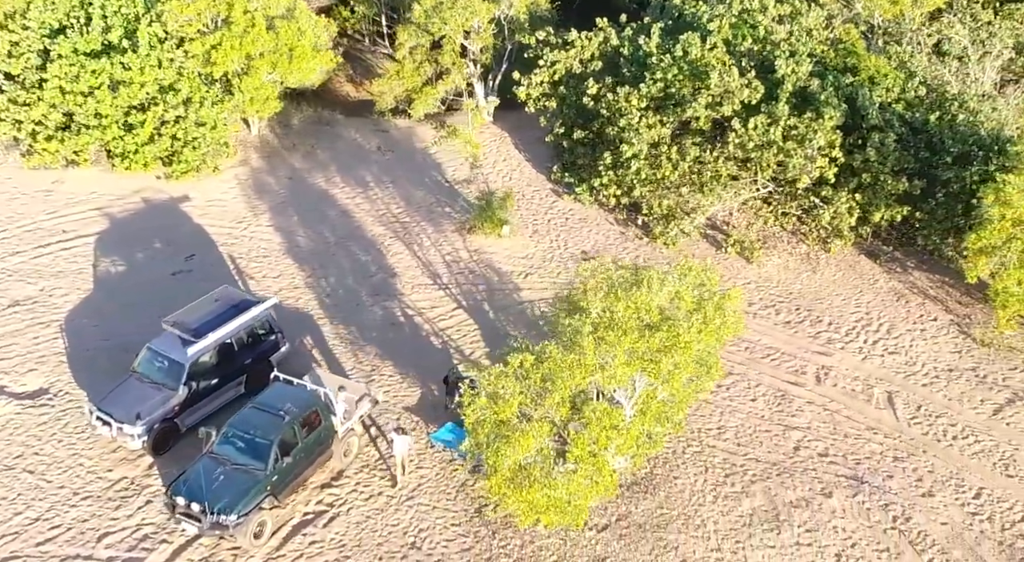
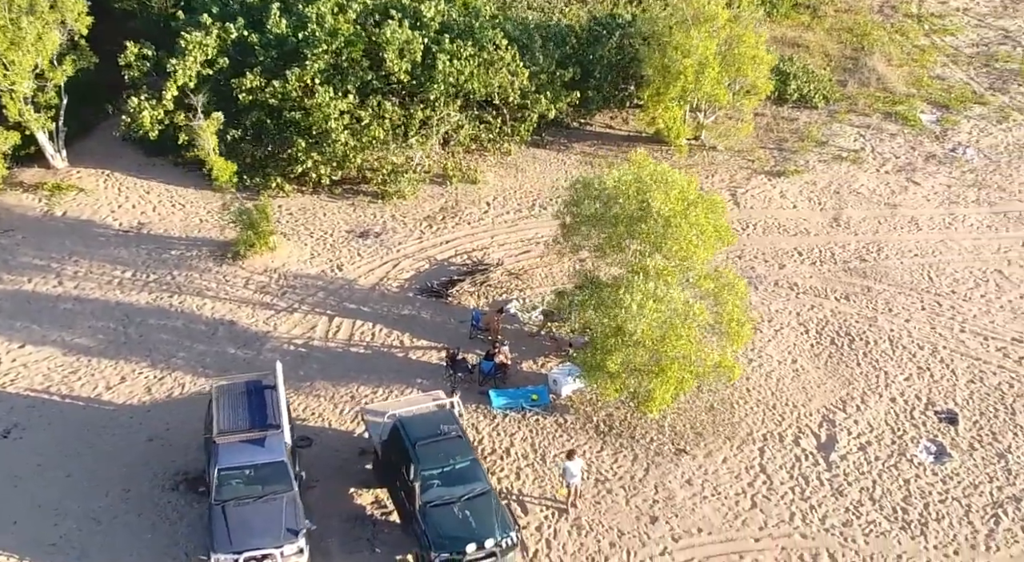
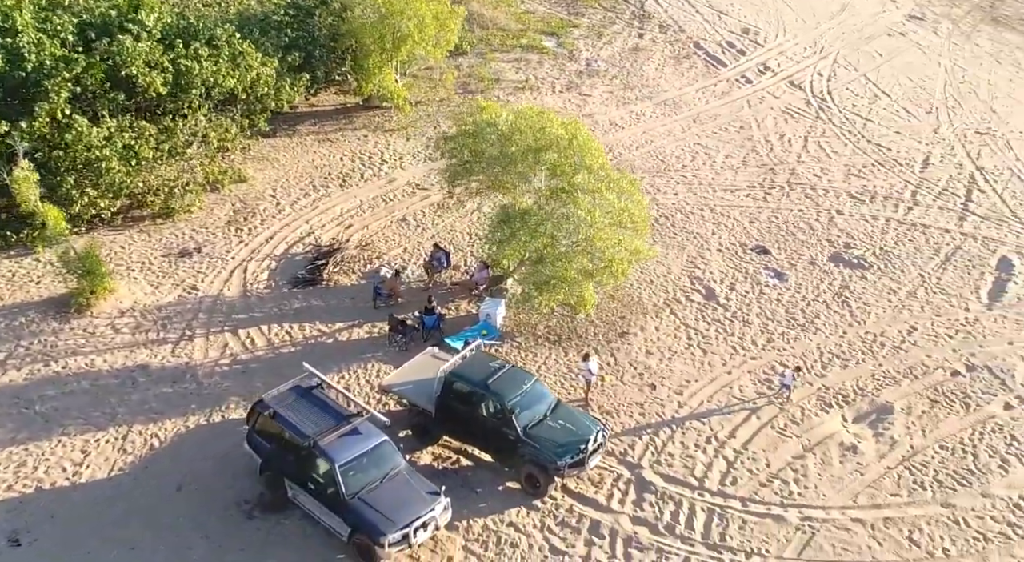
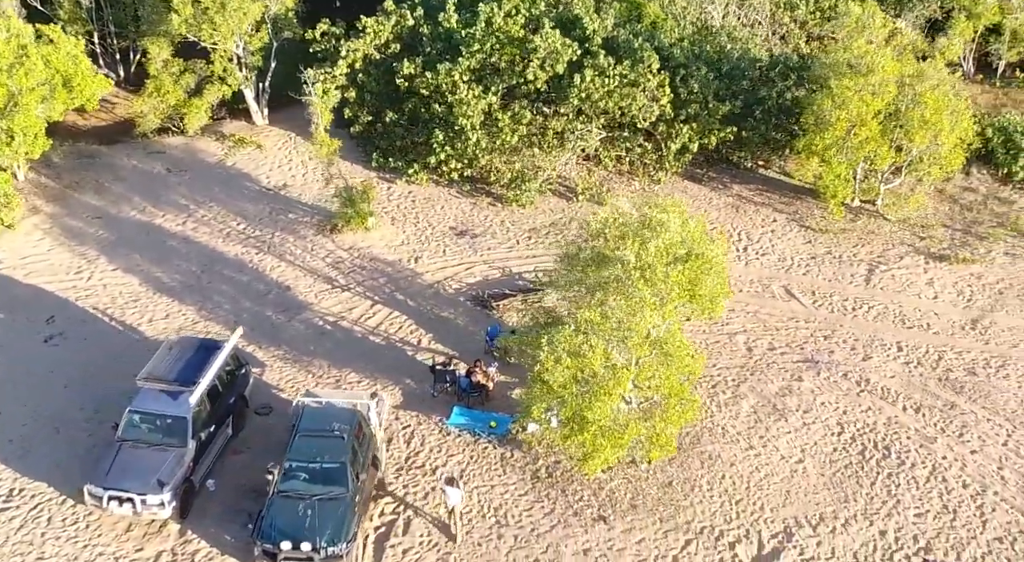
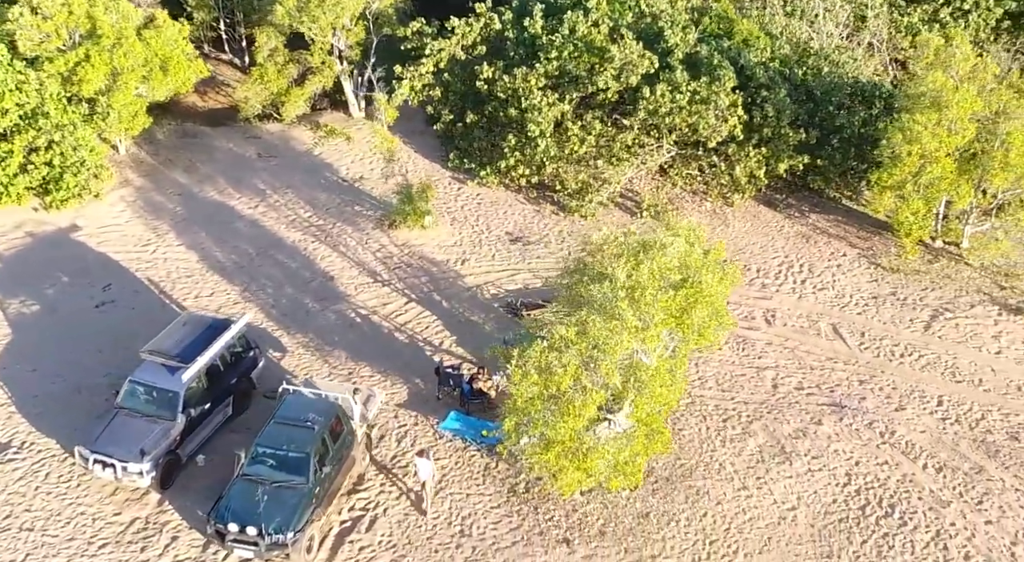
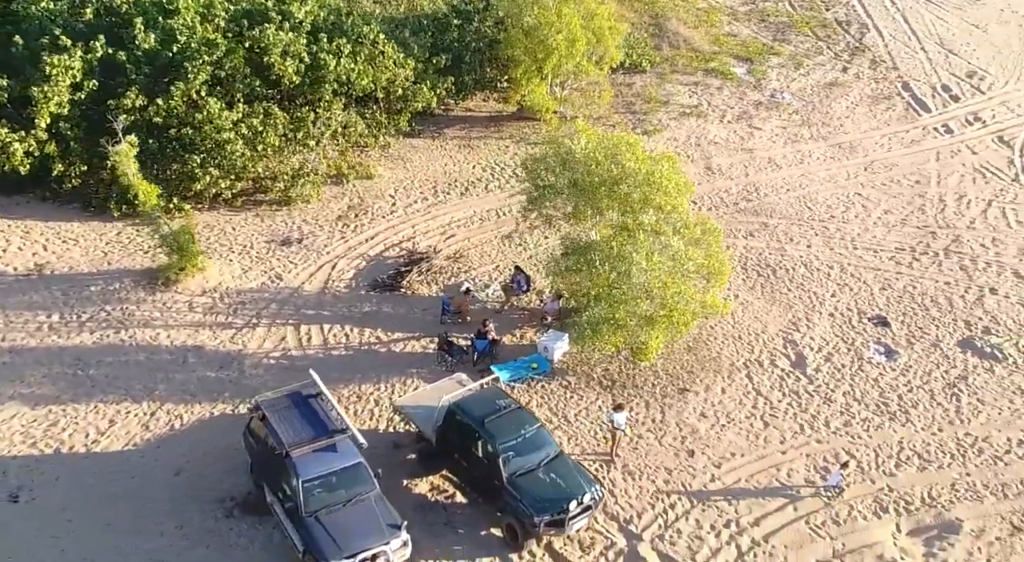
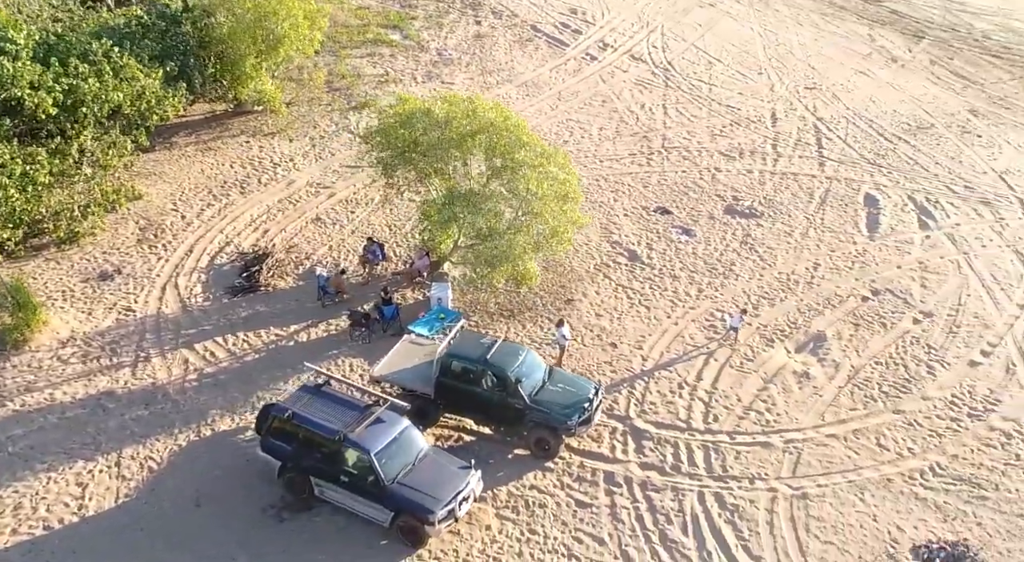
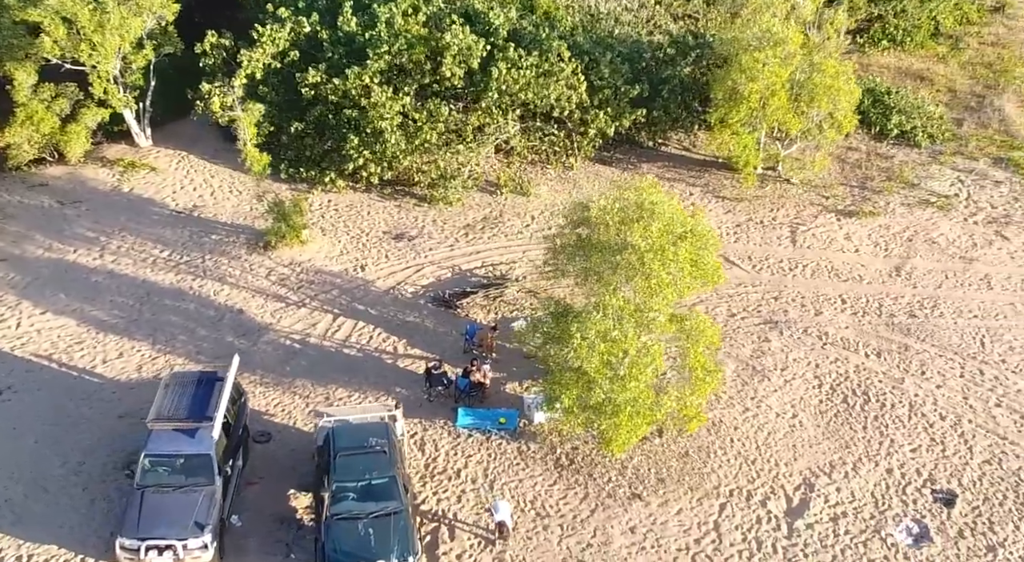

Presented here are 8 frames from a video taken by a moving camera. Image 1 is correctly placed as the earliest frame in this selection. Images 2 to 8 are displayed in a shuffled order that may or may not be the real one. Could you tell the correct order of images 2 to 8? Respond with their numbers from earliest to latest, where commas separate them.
5, 4, 8, 2, 6, 3, 7
